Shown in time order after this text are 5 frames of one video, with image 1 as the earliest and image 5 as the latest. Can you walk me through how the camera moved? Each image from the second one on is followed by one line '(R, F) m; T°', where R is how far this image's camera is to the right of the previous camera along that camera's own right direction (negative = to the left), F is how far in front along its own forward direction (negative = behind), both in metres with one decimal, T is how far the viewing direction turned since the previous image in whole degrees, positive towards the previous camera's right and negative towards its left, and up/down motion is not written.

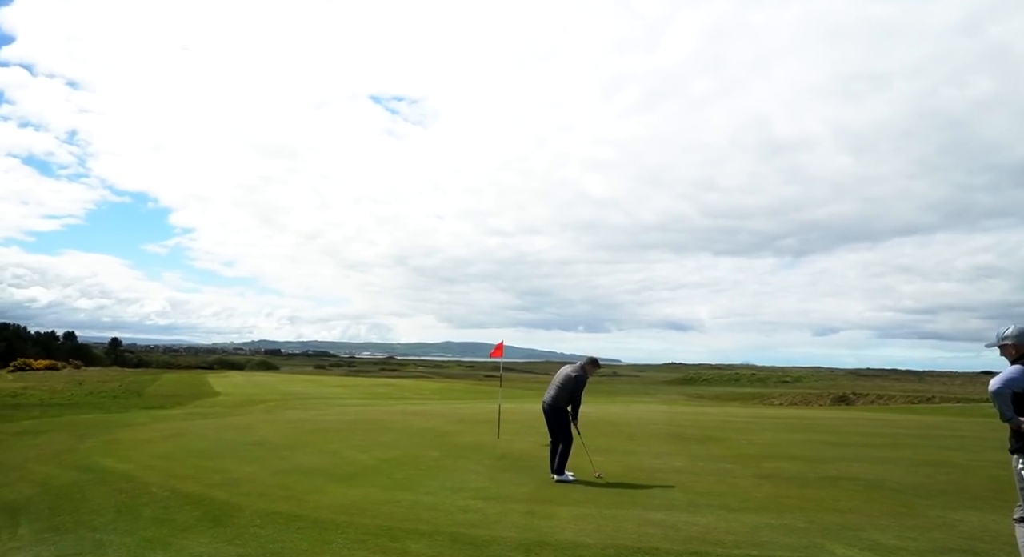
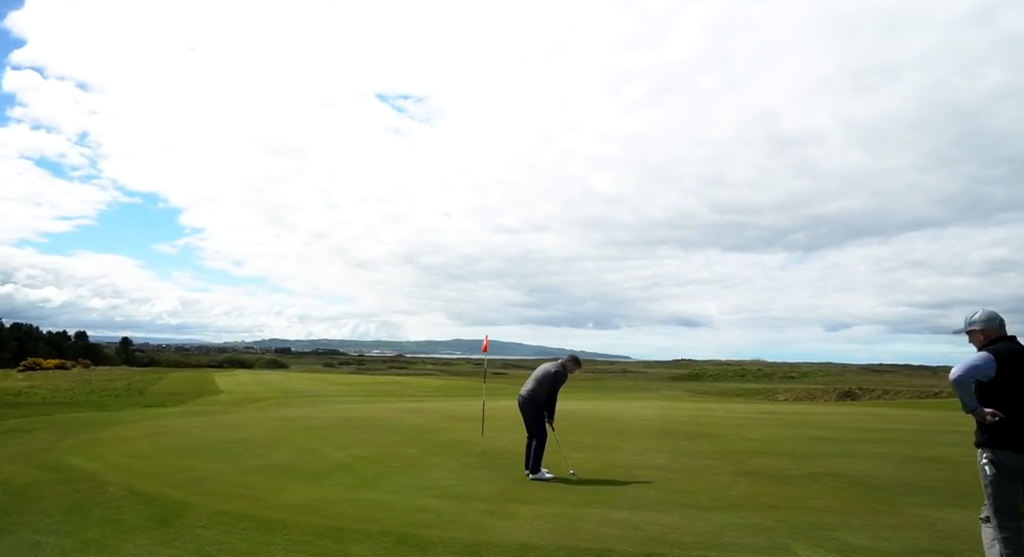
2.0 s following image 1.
(+0.6, +0.4) m; -1°
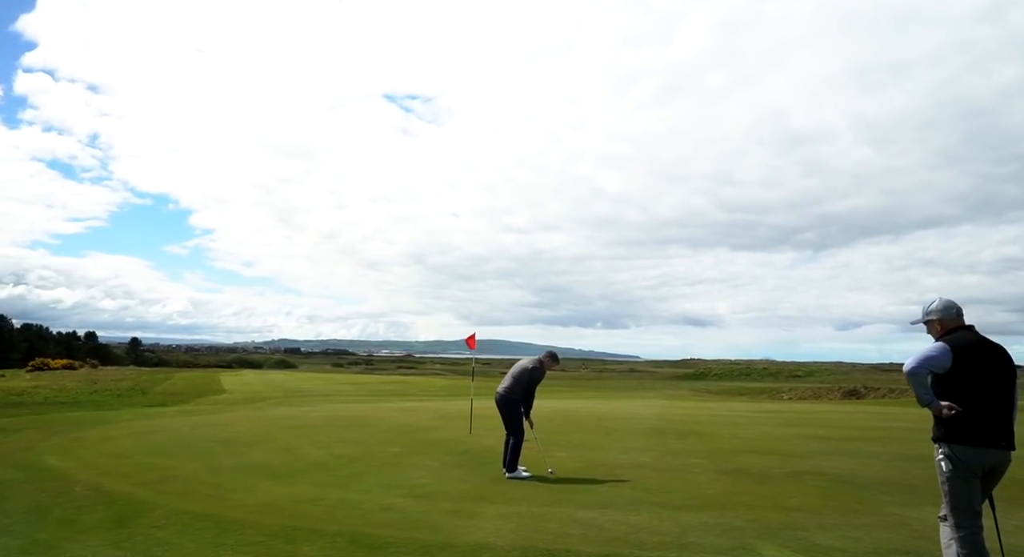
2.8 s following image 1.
(+0.5, +0.2) m; -1°
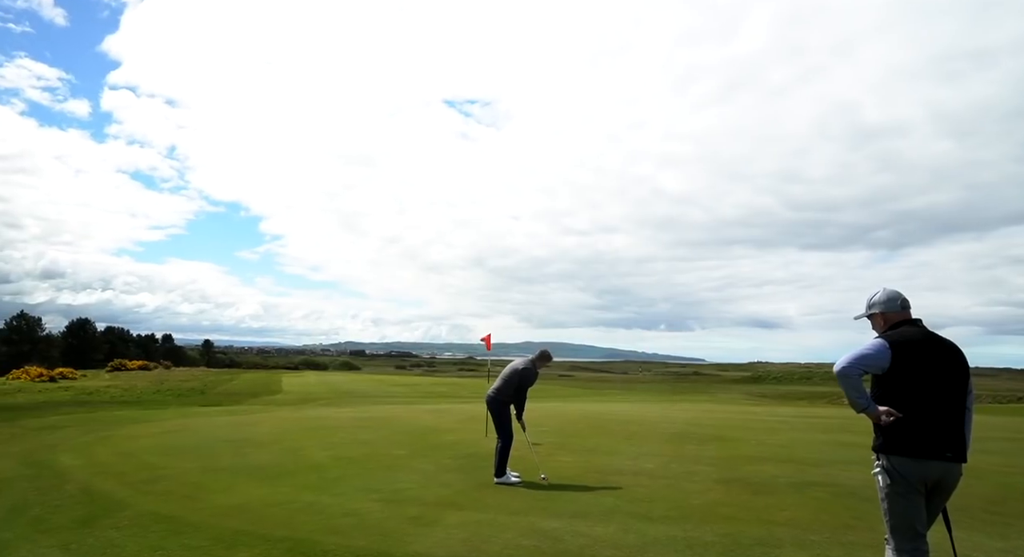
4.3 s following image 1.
(+1.1, +0.5) m; -5°
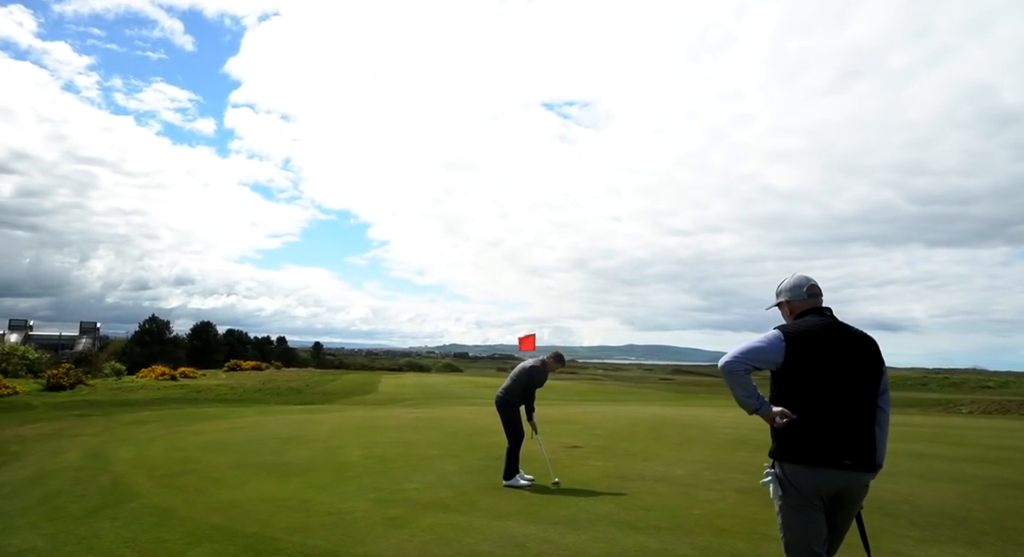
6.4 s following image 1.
(+1.3, +0.4) m; -8°
